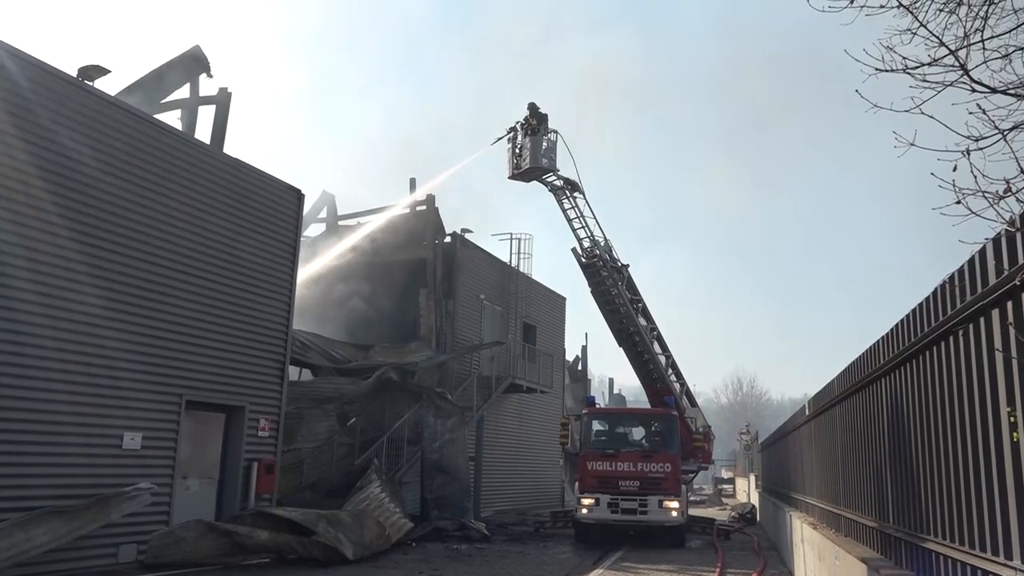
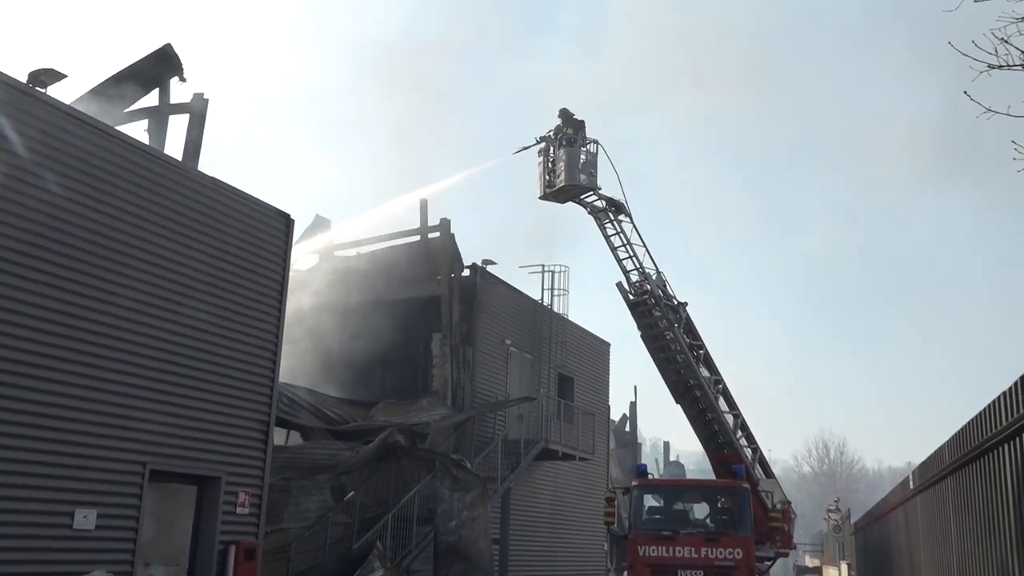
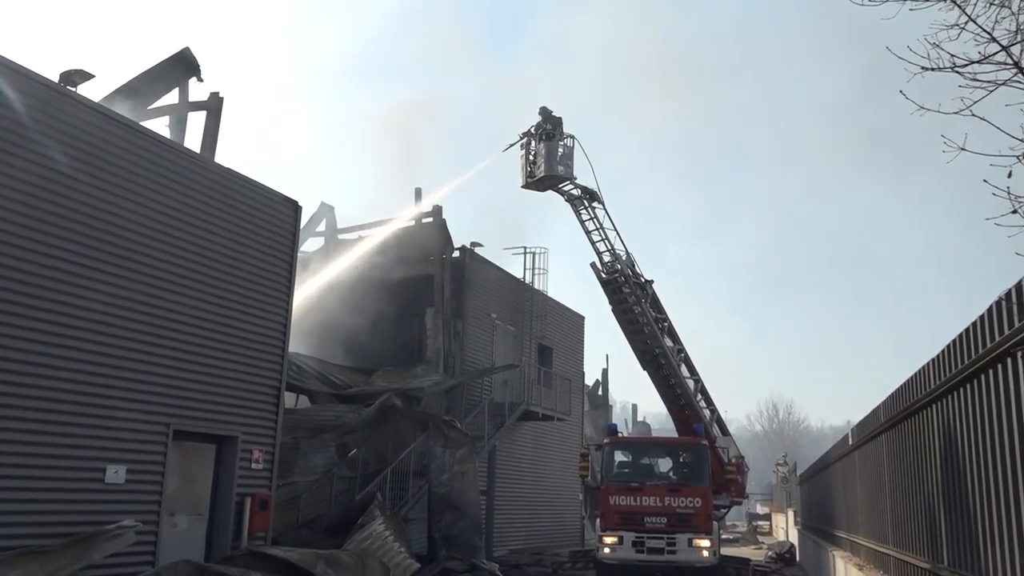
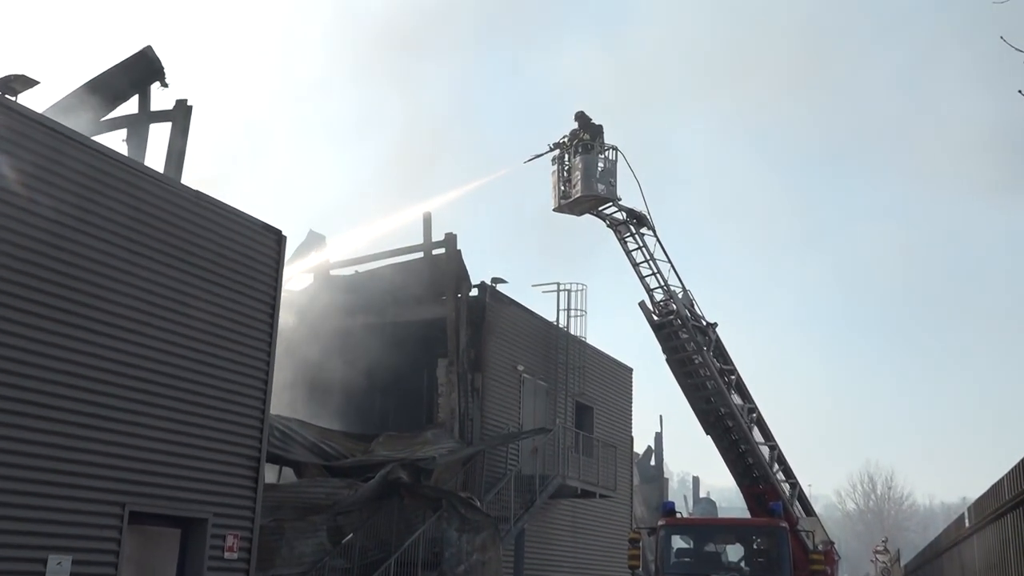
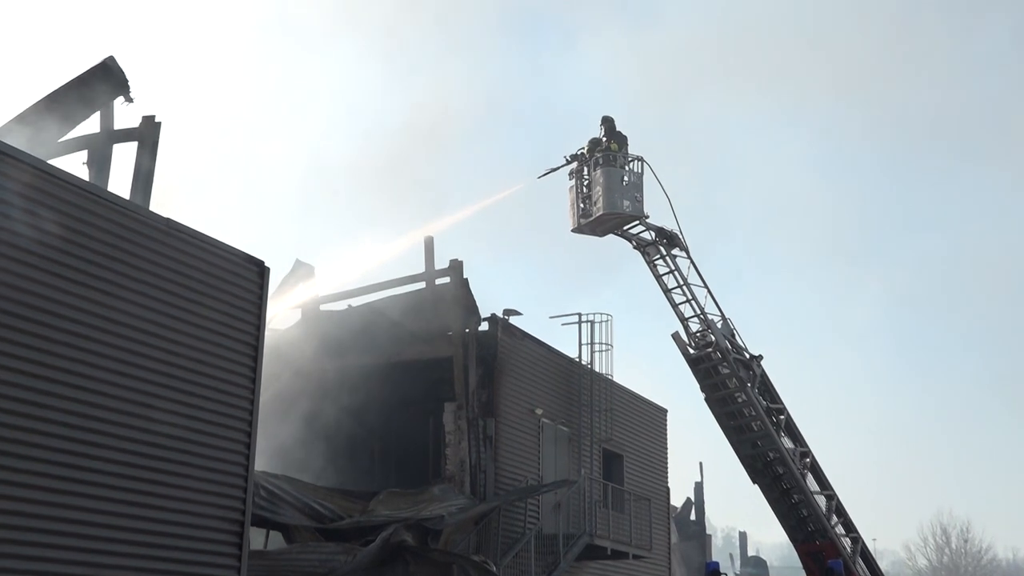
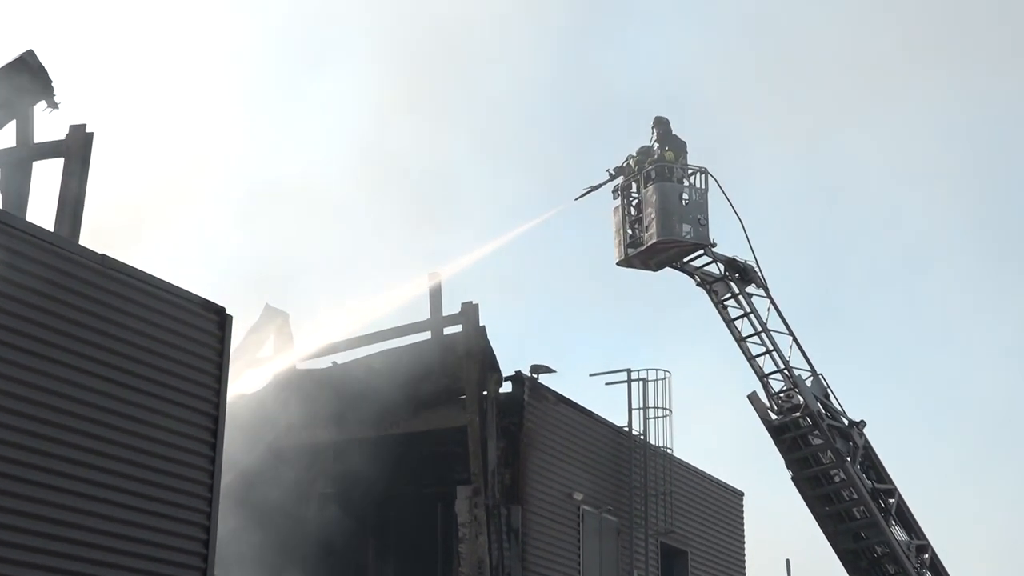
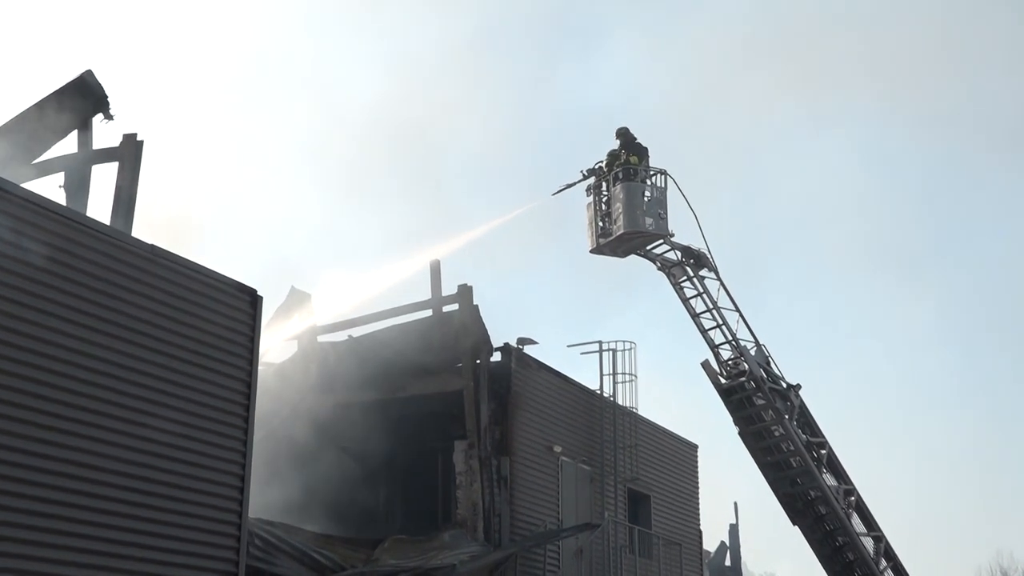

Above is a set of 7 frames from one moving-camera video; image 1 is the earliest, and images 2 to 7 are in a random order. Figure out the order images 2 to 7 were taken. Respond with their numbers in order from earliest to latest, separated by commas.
3, 2, 4, 5, 7, 6
